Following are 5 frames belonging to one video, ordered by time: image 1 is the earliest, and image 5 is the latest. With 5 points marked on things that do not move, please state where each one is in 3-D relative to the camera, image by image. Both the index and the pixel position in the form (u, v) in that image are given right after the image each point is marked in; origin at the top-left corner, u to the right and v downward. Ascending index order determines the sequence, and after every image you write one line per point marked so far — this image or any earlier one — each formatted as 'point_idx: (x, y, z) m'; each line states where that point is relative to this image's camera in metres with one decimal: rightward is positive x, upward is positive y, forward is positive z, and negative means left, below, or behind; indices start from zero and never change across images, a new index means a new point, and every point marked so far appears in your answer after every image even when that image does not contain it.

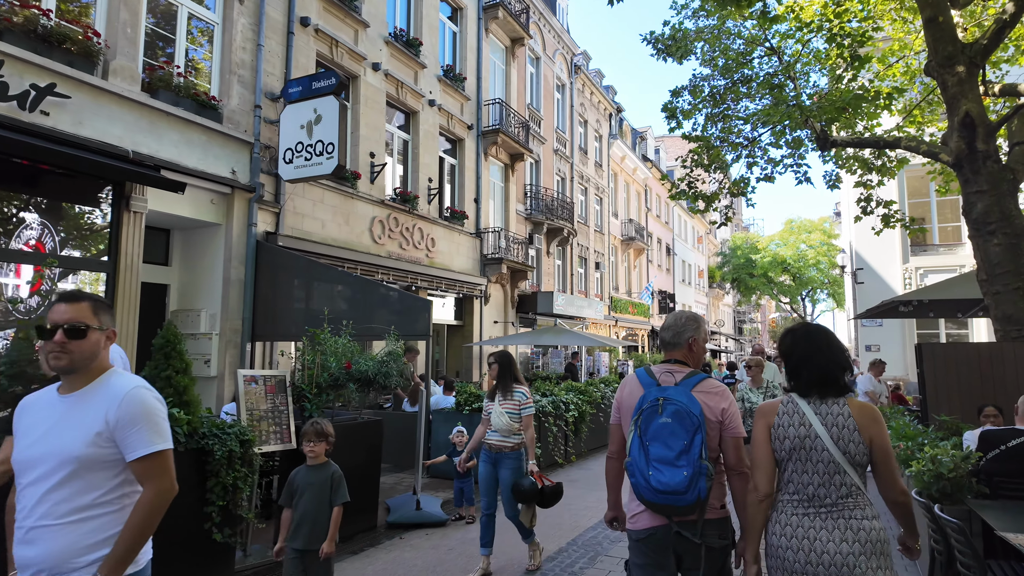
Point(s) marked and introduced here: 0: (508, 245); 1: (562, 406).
0: (-0.1, +1.3, +17.4) m
1: (+0.8, -1.9, +9.2) m
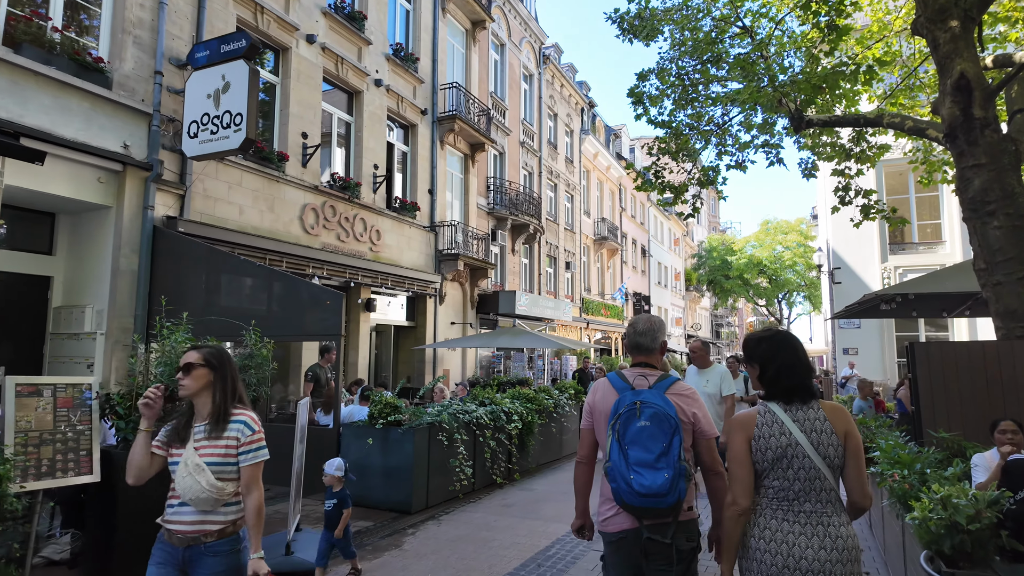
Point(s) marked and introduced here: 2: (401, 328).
0: (-1.3, +1.3, +16.3) m
1: (-0.1, -1.8, +8.0) m
2: (-2.8, -1.0, +14.9) m
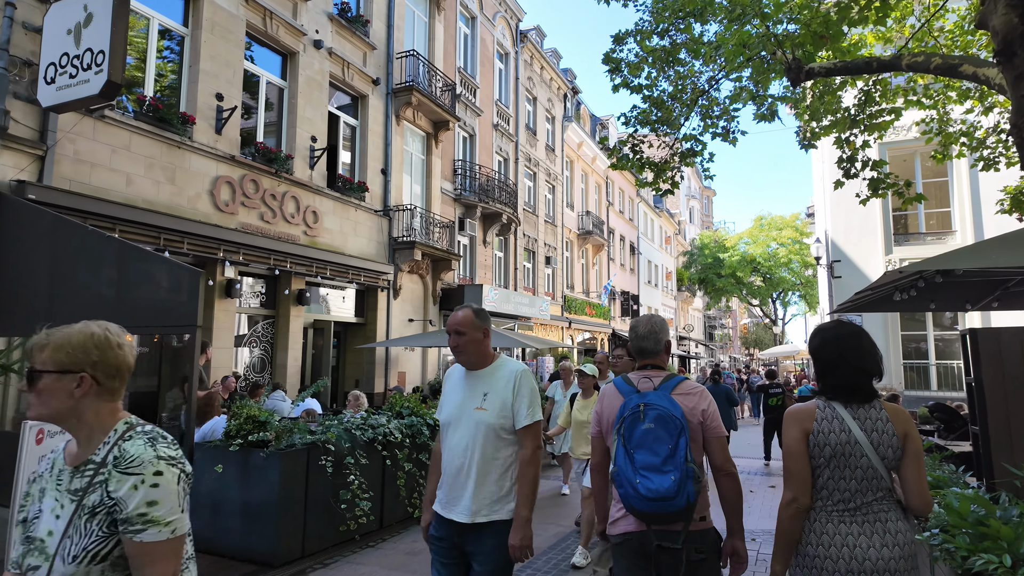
0: (-2.1, +1.5, +14.6) m
1: (-0.9, -1.6, +6.3) m
2: (-3.7, -0.8, +13.2) m
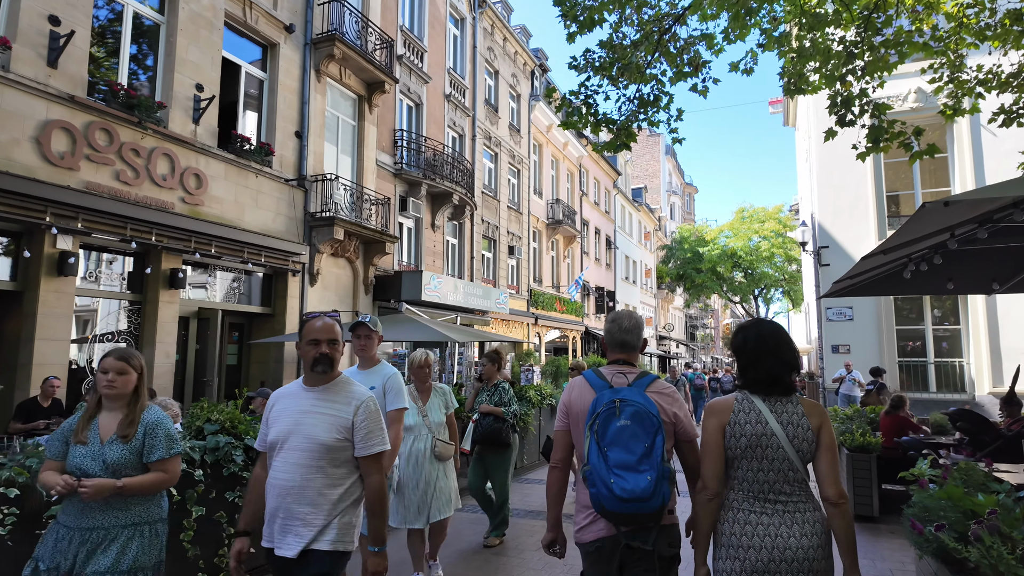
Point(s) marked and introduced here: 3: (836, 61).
0: (-3.4, +1.8, +12.6) m
1: (-2.0, -1.2, +4.3) m
2: (-4.9, -0.5, +11.1) m
3: (+4.5, +3.1, +8.2) m
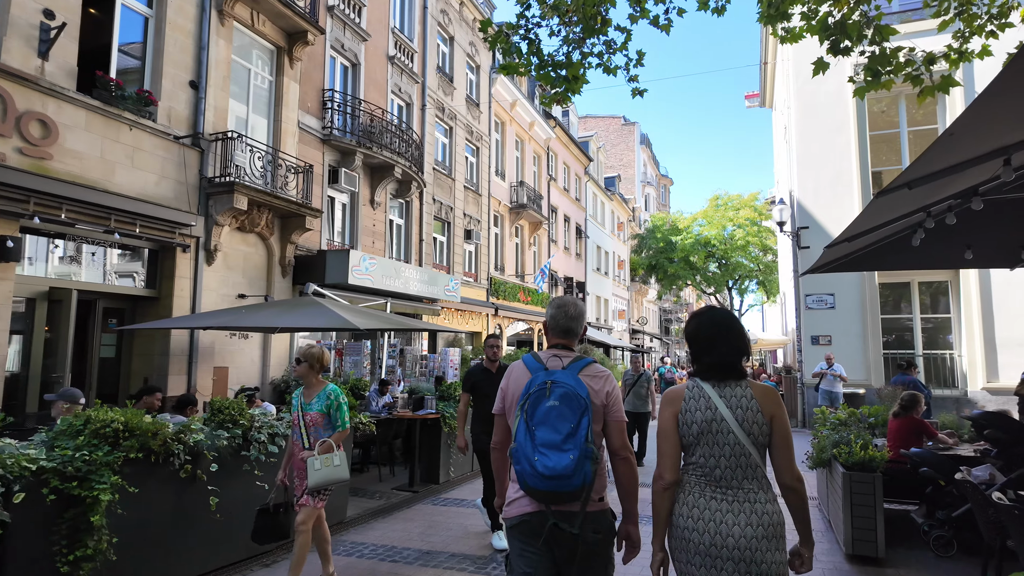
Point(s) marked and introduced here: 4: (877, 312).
0: (-4.5, +2.2, +10.8) m
1: (-2.8, -1.0, +2.6) m
2: (-6.0, -0.2, +9.3) m
3: (+3.6, +3.4, +6.7) m
4: (+8.0, -0.5, +12.8) m
